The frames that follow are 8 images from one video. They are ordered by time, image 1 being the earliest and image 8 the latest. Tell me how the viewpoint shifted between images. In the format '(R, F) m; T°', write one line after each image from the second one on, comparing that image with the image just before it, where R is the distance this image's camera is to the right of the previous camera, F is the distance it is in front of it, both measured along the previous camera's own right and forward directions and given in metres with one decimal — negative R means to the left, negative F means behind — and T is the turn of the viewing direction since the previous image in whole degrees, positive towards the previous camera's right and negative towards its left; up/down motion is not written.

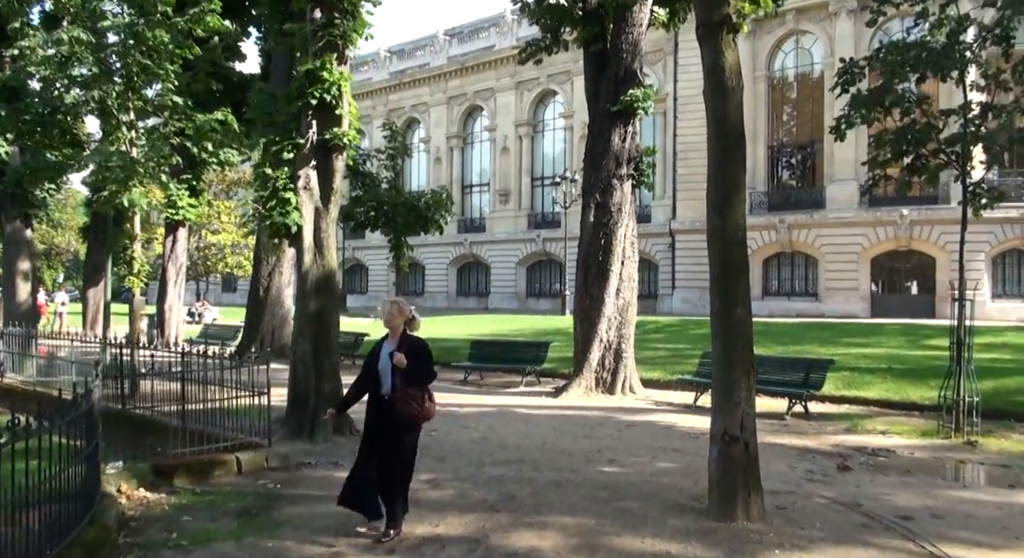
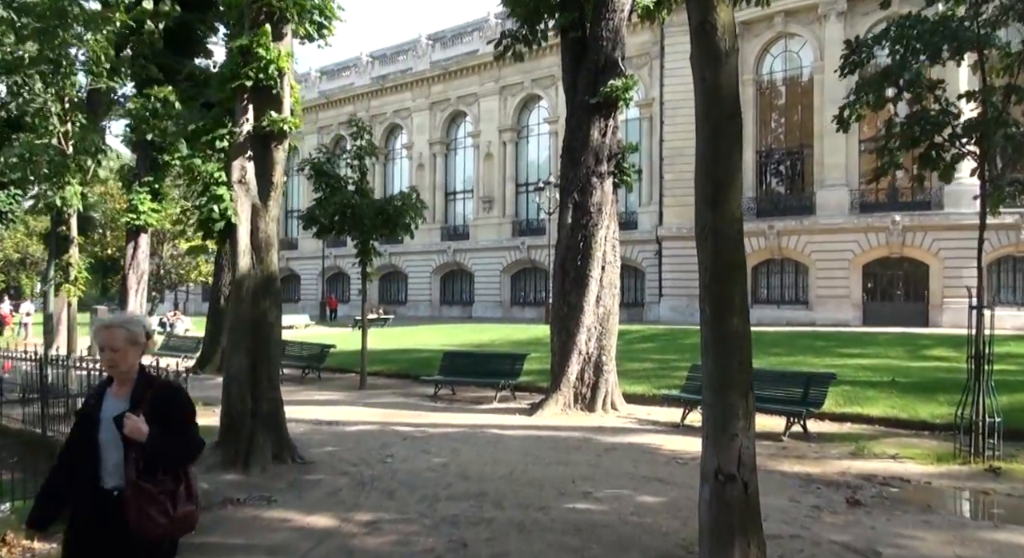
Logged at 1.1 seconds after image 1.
(+0.3, +1.1) m; +1°
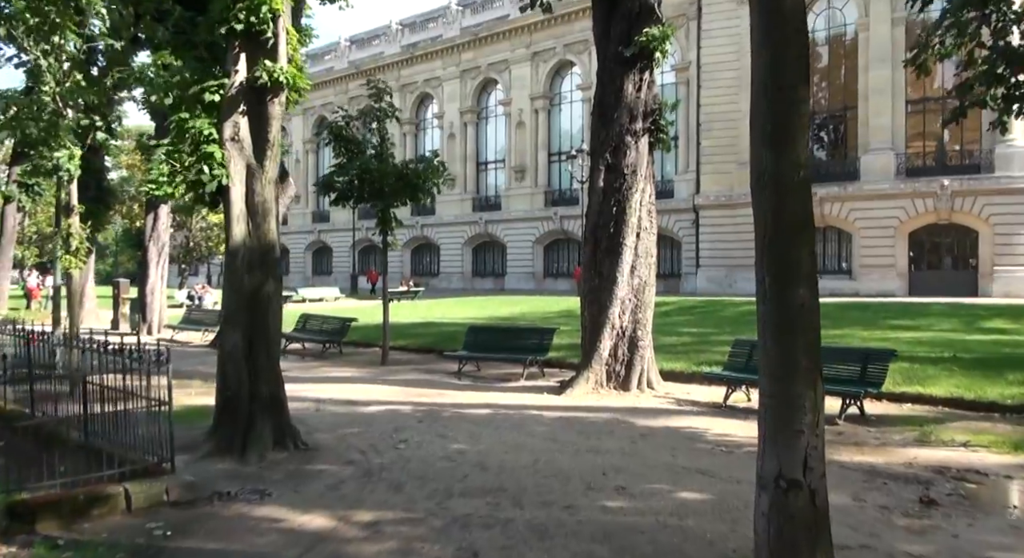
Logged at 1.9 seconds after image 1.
(+0.1, +0.9) m; -3°
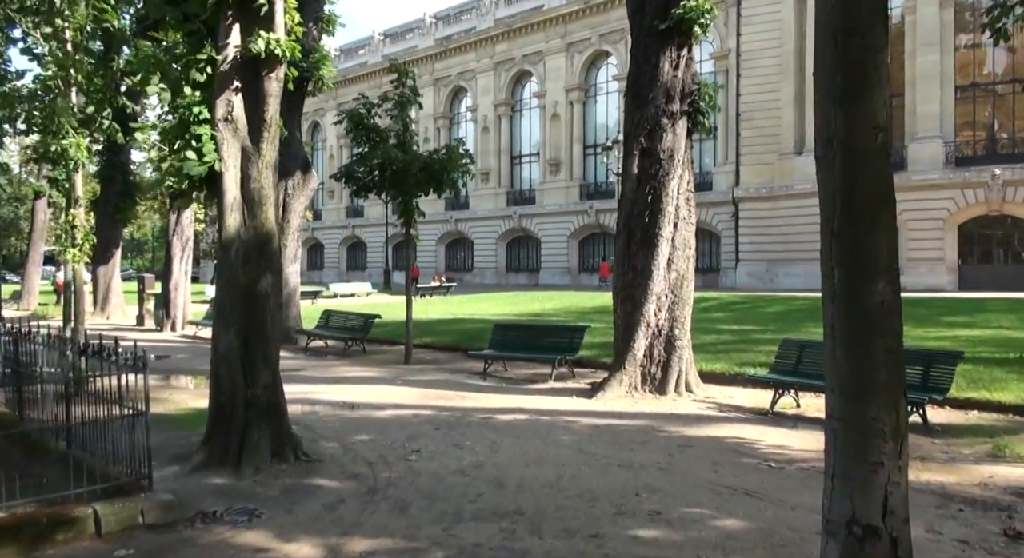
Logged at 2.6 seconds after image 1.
(+0.1, +0.8) m; -3°
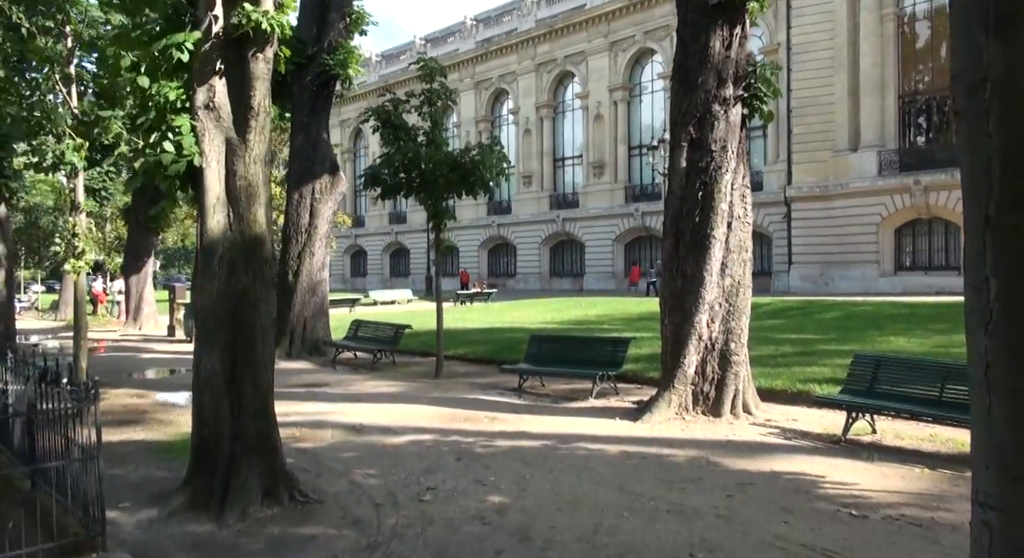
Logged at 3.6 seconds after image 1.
(+0.1, +1.0) m; -4°
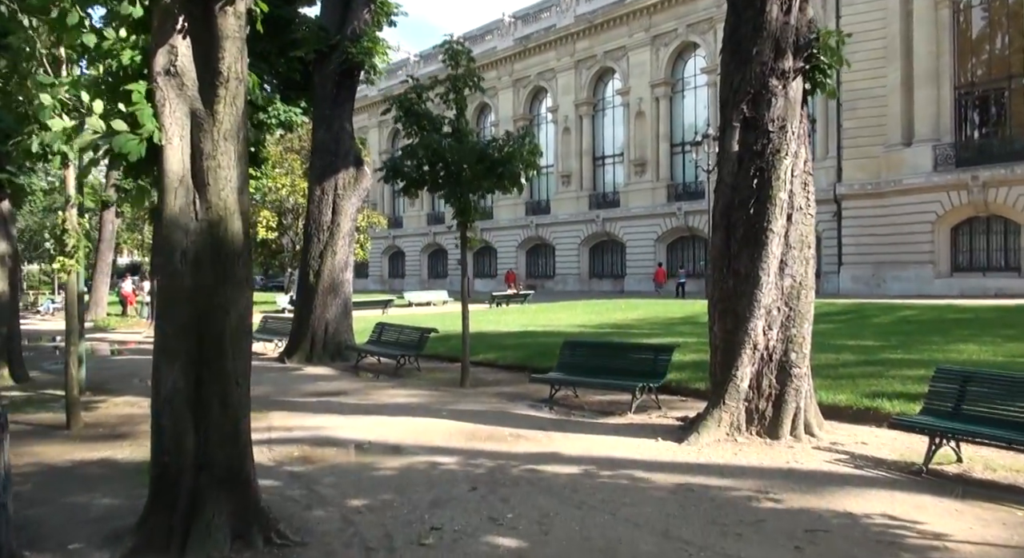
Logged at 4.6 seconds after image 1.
(+0.1, +1.0) m; -3°
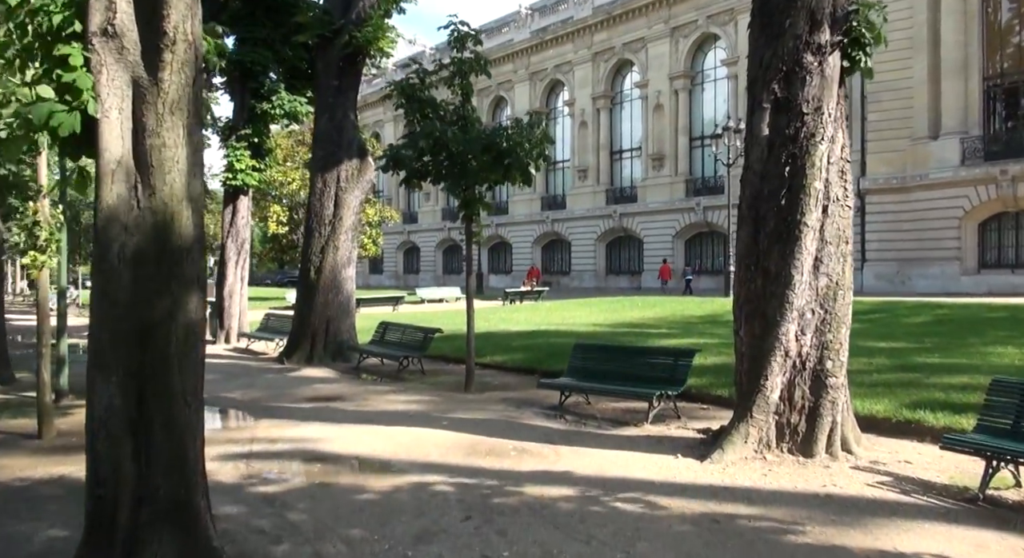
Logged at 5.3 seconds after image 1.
(+0.1, +0.8) m; -1°
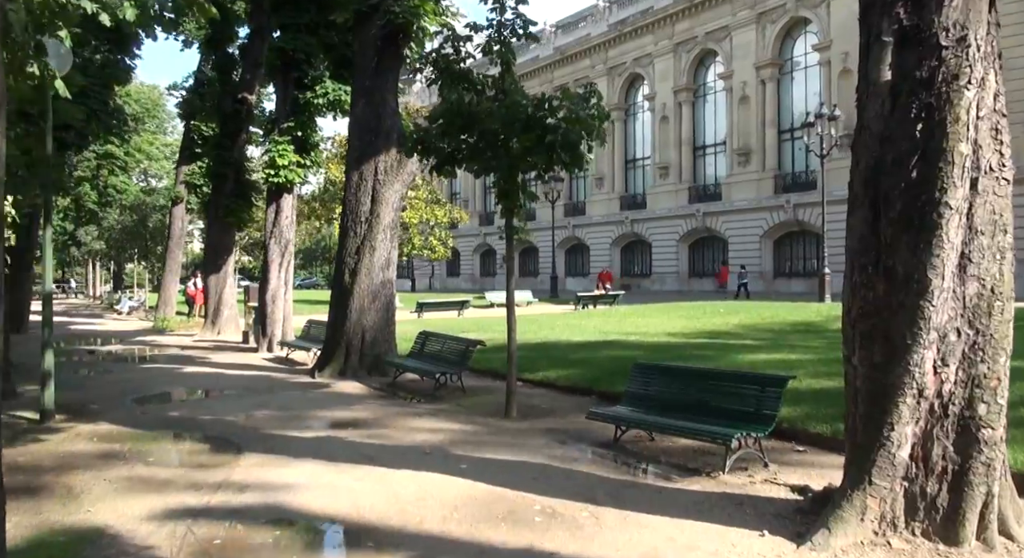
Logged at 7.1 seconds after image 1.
(+0.4, +1.8) m; -6°
